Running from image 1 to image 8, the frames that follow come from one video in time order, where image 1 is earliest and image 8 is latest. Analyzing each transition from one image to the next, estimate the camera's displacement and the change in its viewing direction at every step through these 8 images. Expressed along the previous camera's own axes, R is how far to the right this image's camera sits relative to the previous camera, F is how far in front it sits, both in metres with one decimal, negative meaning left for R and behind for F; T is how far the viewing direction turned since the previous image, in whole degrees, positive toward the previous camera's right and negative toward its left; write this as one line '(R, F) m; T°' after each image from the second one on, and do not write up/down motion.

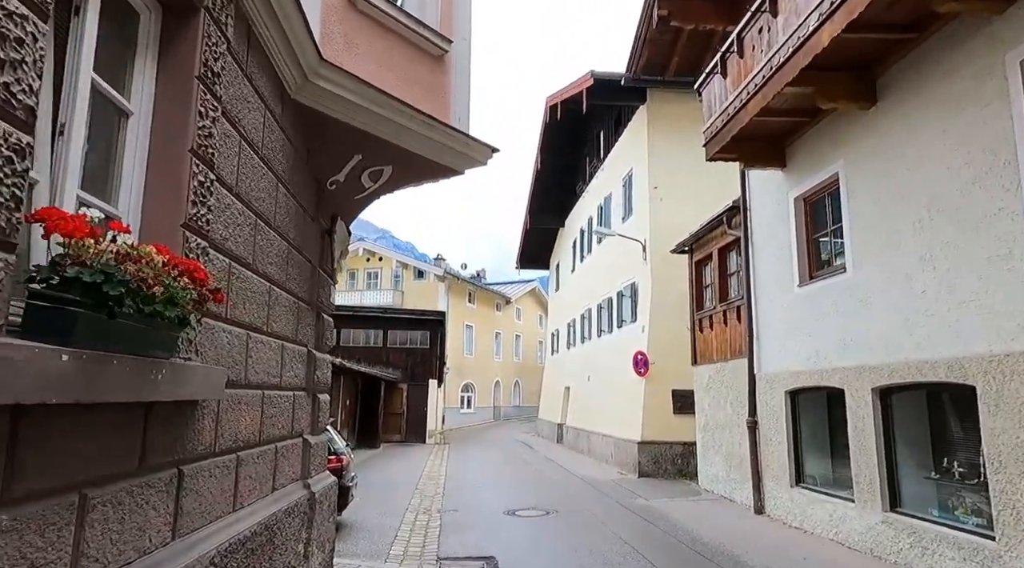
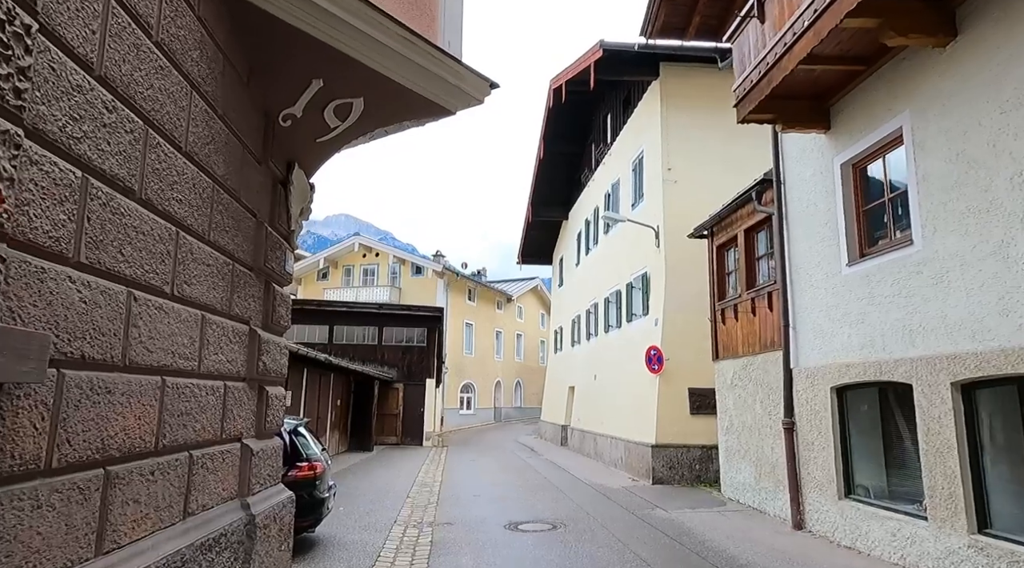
(0.0, +1.2) m; 0°
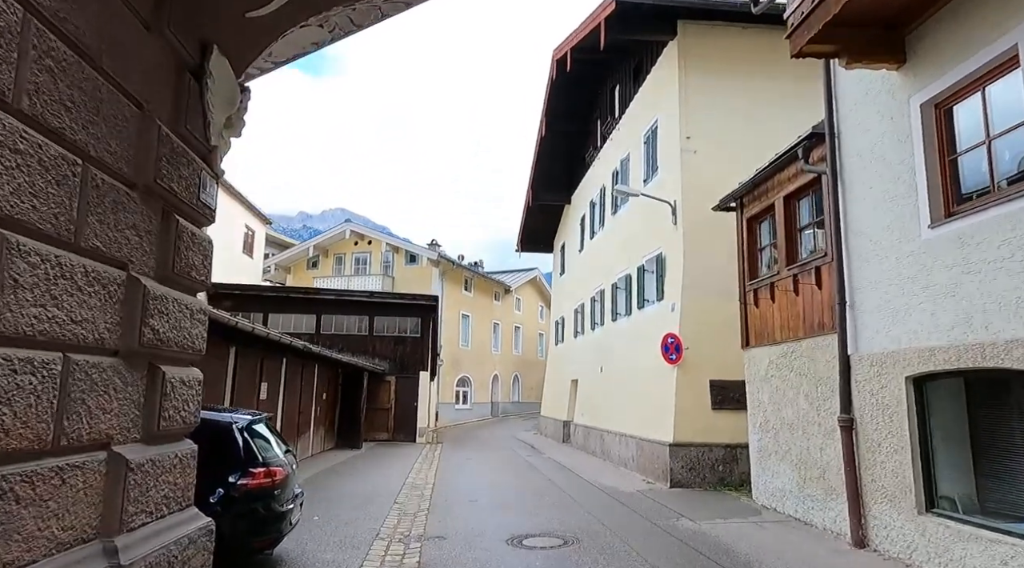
(-0.1, +1.4) m; 0°
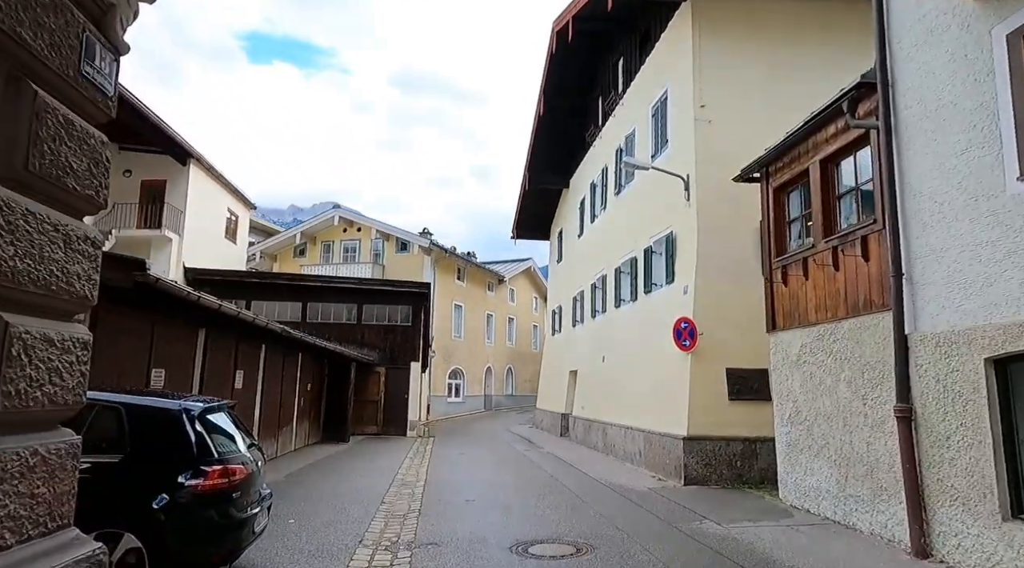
(-0.1, +1.0) m; +1°
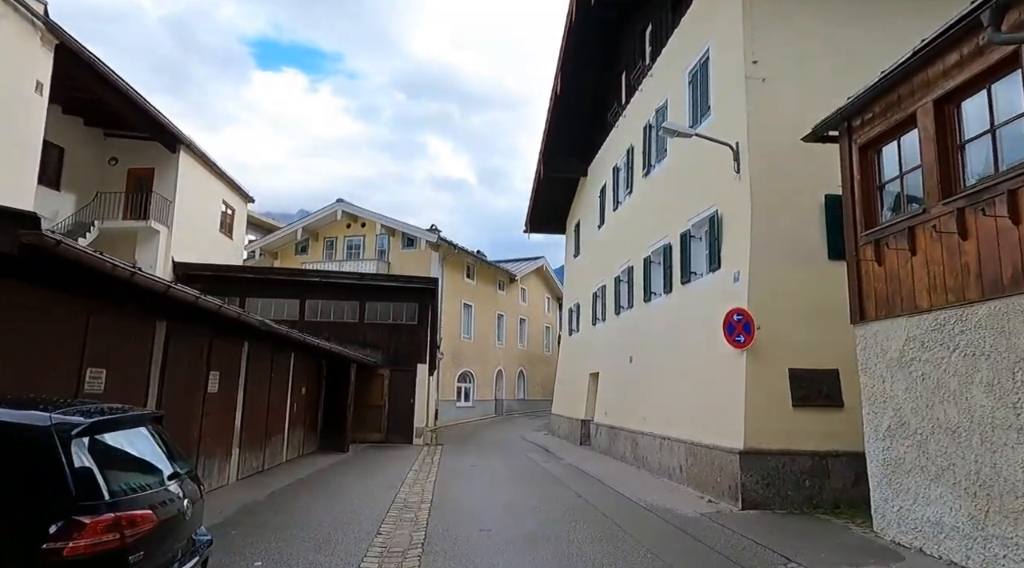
(-0.2, +1.8) m; -1°
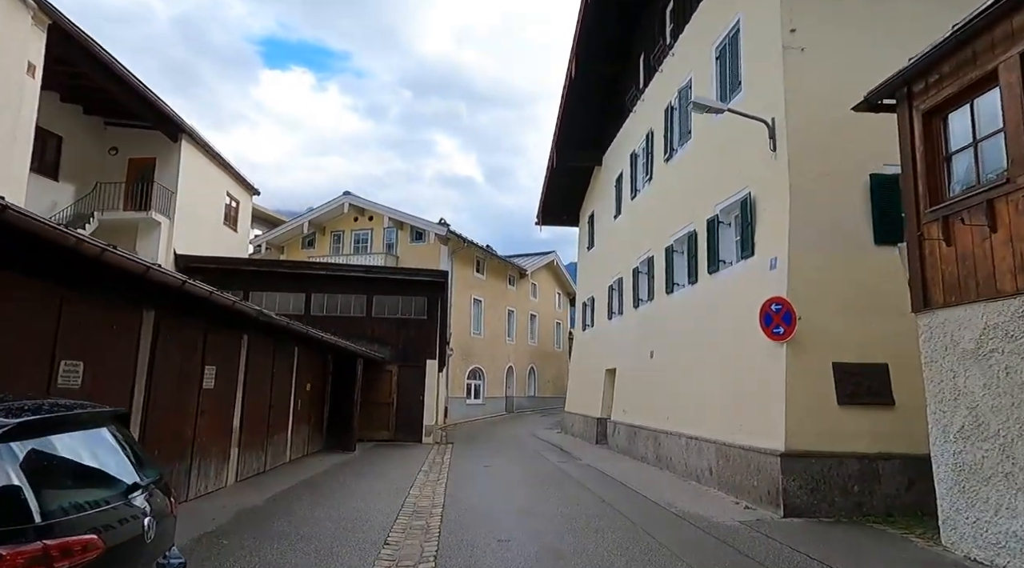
(-0.1, +0.8) m; -1°
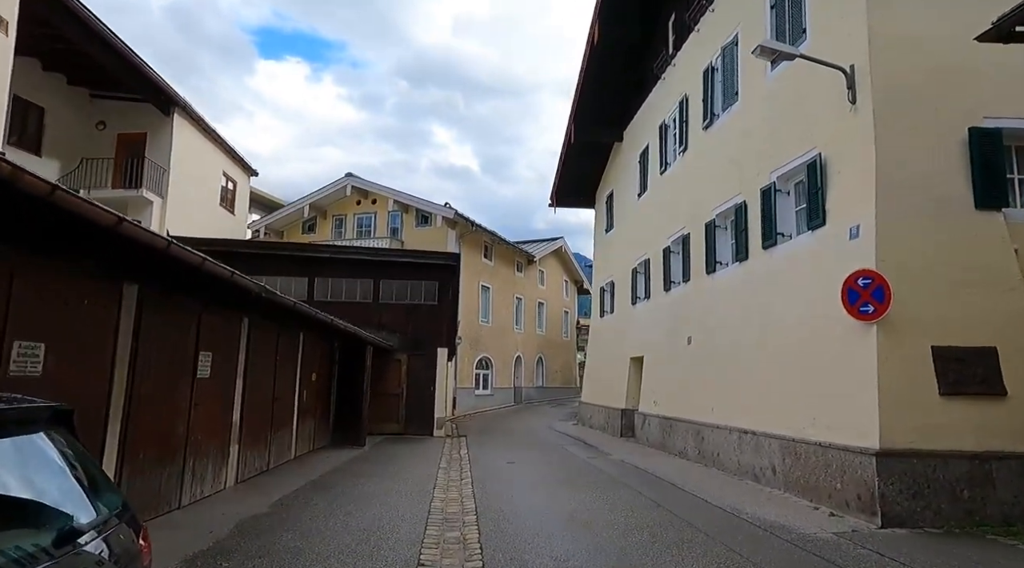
(-0.5, +1.3) m; 0°
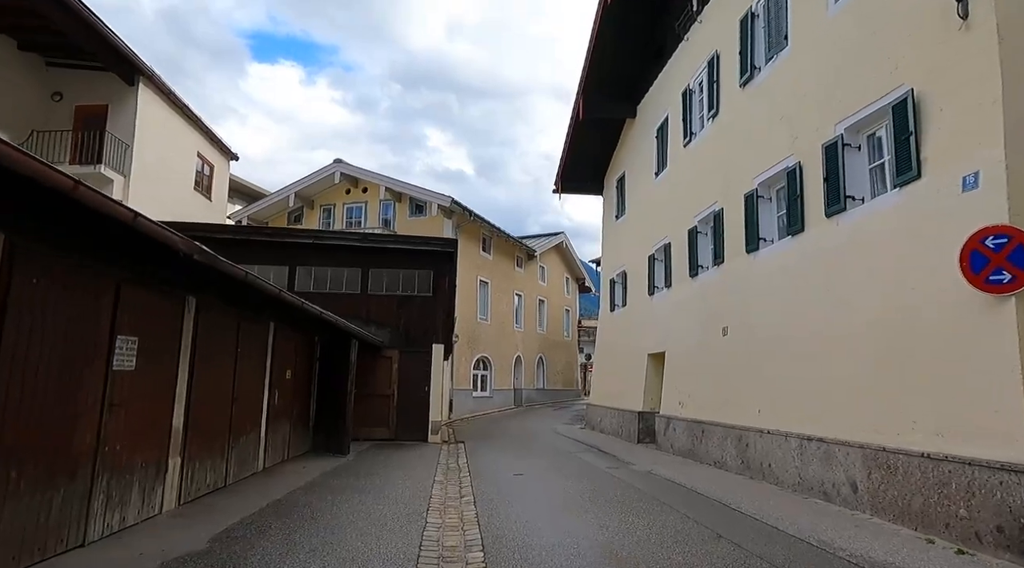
(-0.2, +1.9) m; 0°
